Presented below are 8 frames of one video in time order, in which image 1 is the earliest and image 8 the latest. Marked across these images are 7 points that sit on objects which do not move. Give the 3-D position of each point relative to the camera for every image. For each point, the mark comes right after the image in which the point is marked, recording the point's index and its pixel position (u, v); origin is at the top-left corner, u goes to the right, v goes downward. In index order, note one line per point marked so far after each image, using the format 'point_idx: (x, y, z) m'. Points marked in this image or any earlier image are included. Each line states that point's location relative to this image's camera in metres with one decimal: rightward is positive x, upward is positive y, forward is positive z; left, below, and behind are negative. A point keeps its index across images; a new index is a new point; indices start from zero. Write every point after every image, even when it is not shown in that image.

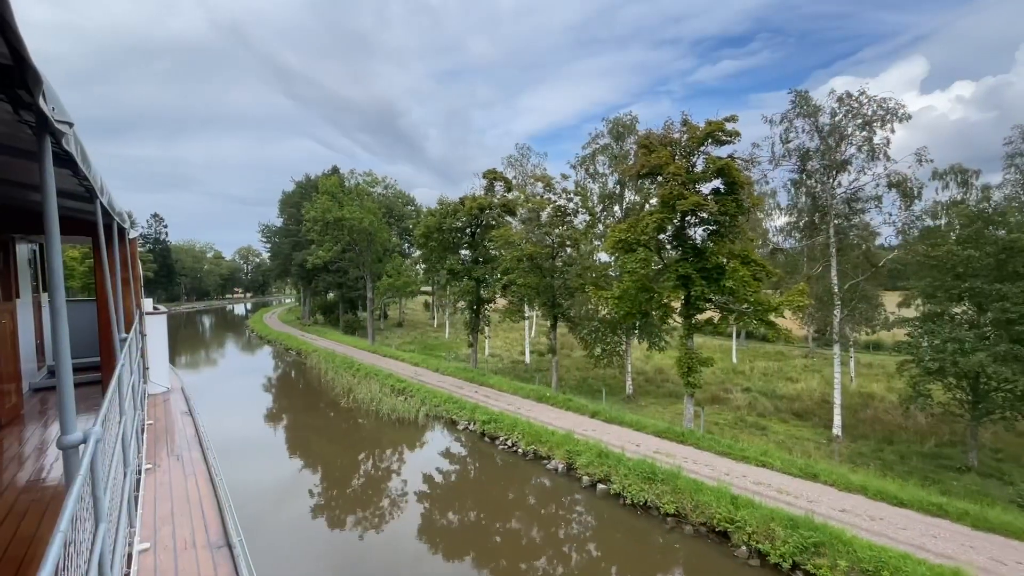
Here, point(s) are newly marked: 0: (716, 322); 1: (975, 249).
0: (+6.3, -1.1, +15.0) m
1: (+14.5, +1.2, +14.6) m
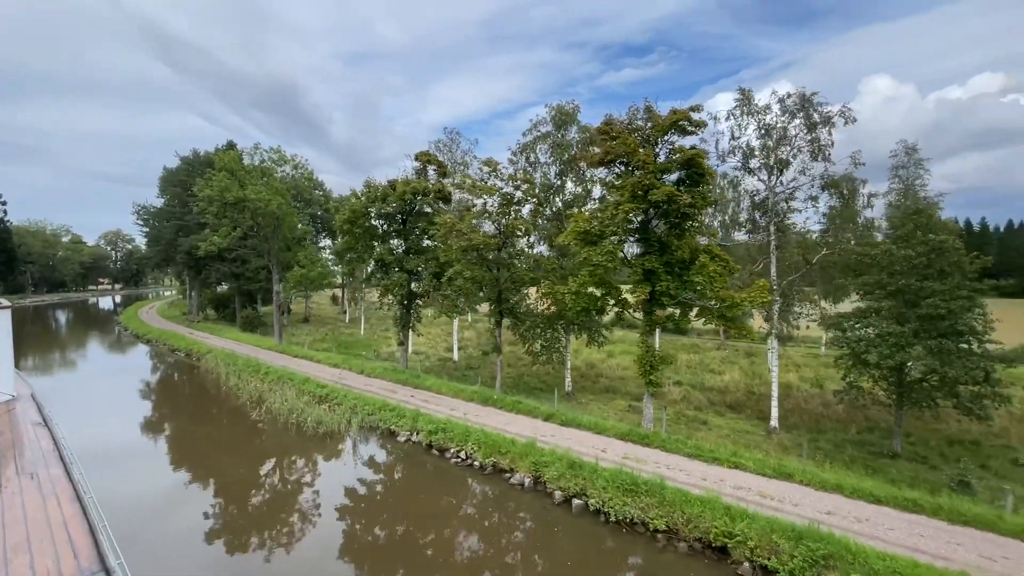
0: (+4.9, -0.9, +14.5) m
1: (+13.1, +1.3, +15.6) m
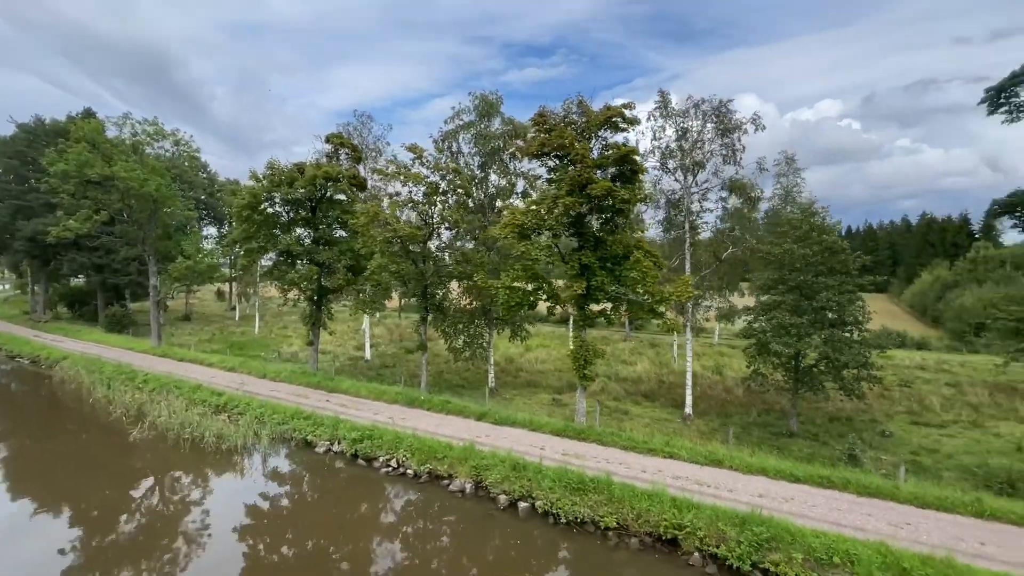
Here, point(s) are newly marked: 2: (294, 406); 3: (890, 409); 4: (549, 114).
0: (+2.9, -0.8, +14.7) m
1: (+10.7, +1.5, +17.3) m
2: (-7.3, -3.9, +16.0) m
3: (+15.7, -5.0, +19.9) m
4: (+1.2, +5.5, +15.0) m
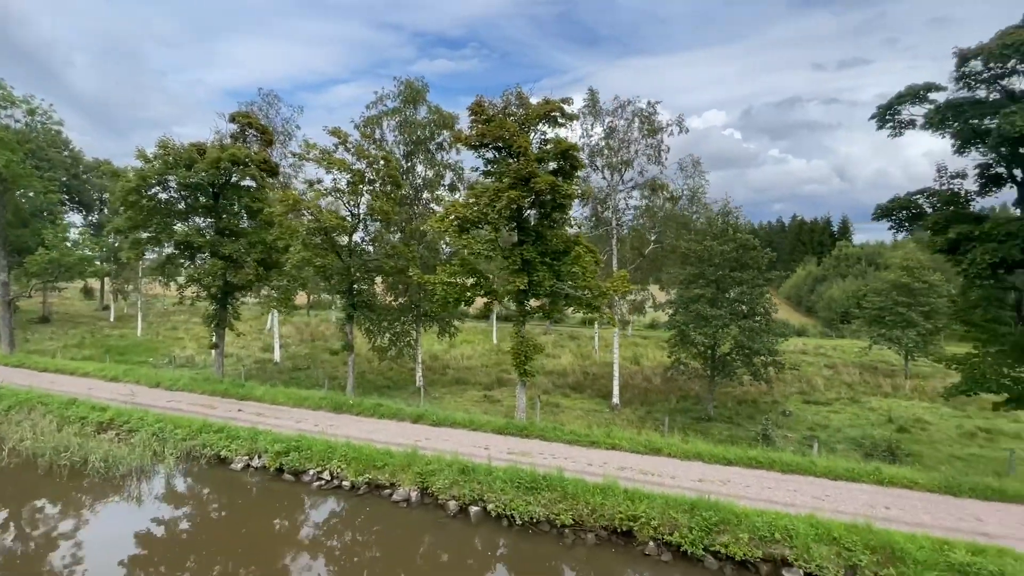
0: (+1.0, -0.6, +14.6) m
1: (+8.3, +1.7, +18.6) m
2: (-9.3, -3.8, +14.1) m
3: (+12.7, -4.7, +22.2) m
4: (-0.7, +5.6, +14.6) m
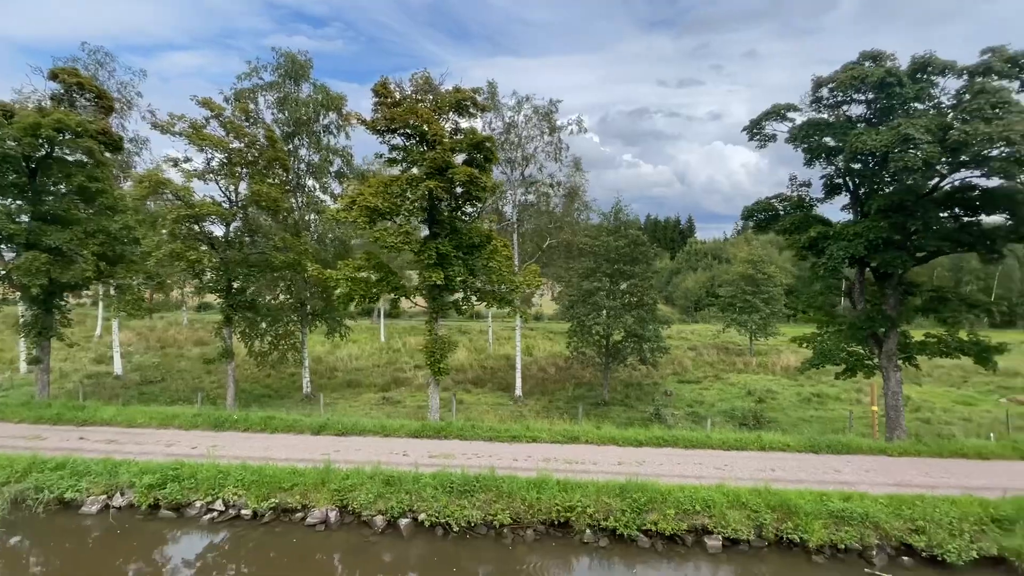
0: (-1.6, -0.5, +14.2) m
1: (+4.3, +2.0, +19.9) m
2: (-11.4, -3.9, +11.1) m
3: (+7.8, -4.3, +24.6) m
4: (-3.4, +5.8, +13.6) m
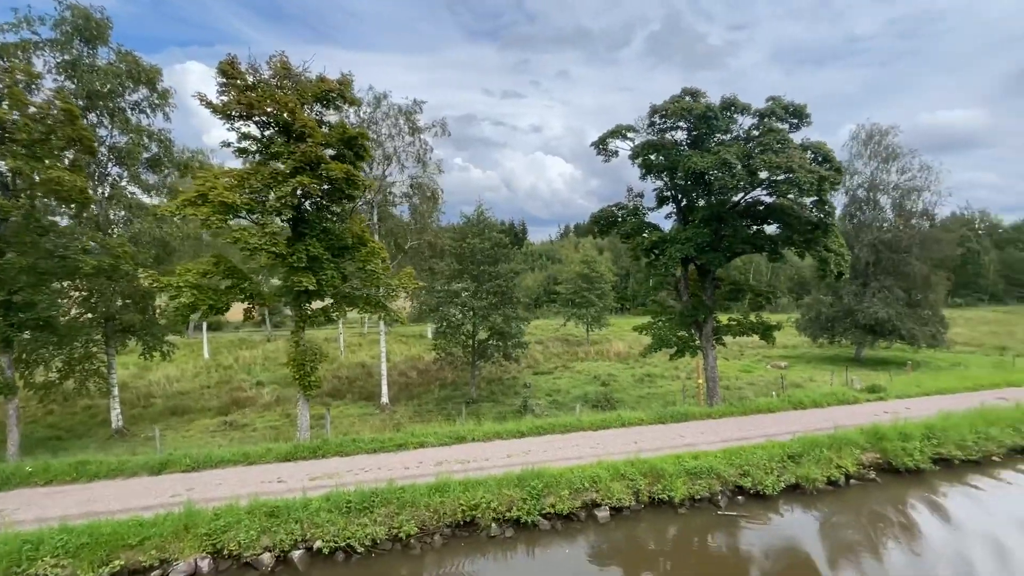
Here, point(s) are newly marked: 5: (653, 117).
0: (-5.0, -0.6, +13.2) m
1: (-1.4, +2.0, +20.5) m
2: (-13.1, -4.2, +7.0) m
3: (+0.5, -4.3, +26.1) m
4: (-6.7, +5.6, +12.0) m
5: (+4.6, +5.6, +15.7) m
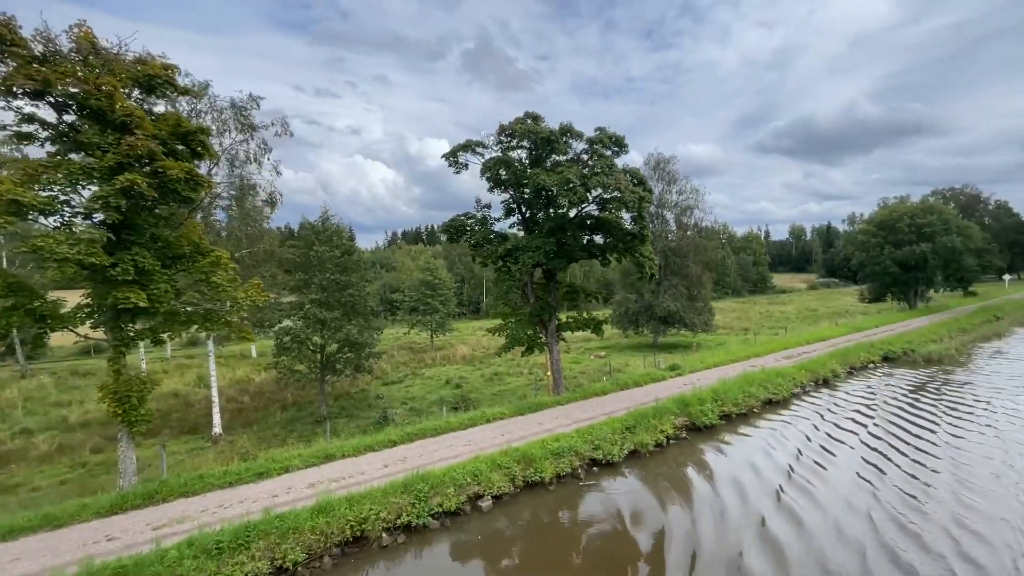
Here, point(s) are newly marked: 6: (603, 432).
0: (-8.3, -1.0, +11.3) m
1: (-7.6, +1.6, +19.4) m
2: (-13.6, -4.8, +2.6) m
3: (-7.6, -4.8, +25.3) m
4: (-9.7, +5.1, +9.7) m
5: (-0.4, +5.5, +17.1) m
6: (+2.6, -4.1, +13.6) m
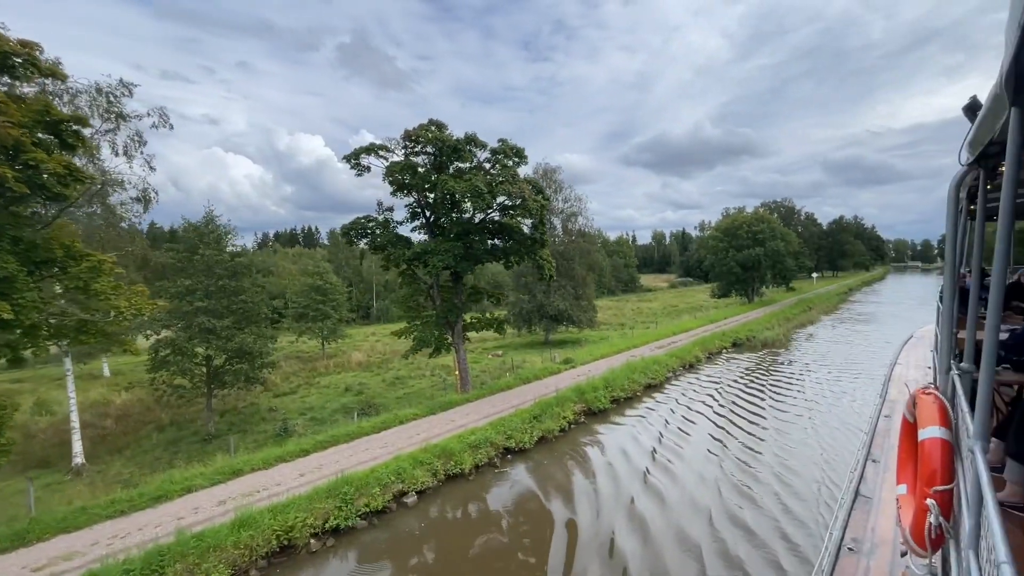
0: (-10.0, -1.2, +9.8) m
1: (-11.4, +1.3, +17.9) m
2: (-13.0, -5.0, +0.1) m
3: (-12.6, -5.1, +23.5) m
4: (-11.1, +4.9, +7.9) m
5: (-3.9, +5.4, +17.4) m
6: (+0.1, -4.1, +14.6) m
